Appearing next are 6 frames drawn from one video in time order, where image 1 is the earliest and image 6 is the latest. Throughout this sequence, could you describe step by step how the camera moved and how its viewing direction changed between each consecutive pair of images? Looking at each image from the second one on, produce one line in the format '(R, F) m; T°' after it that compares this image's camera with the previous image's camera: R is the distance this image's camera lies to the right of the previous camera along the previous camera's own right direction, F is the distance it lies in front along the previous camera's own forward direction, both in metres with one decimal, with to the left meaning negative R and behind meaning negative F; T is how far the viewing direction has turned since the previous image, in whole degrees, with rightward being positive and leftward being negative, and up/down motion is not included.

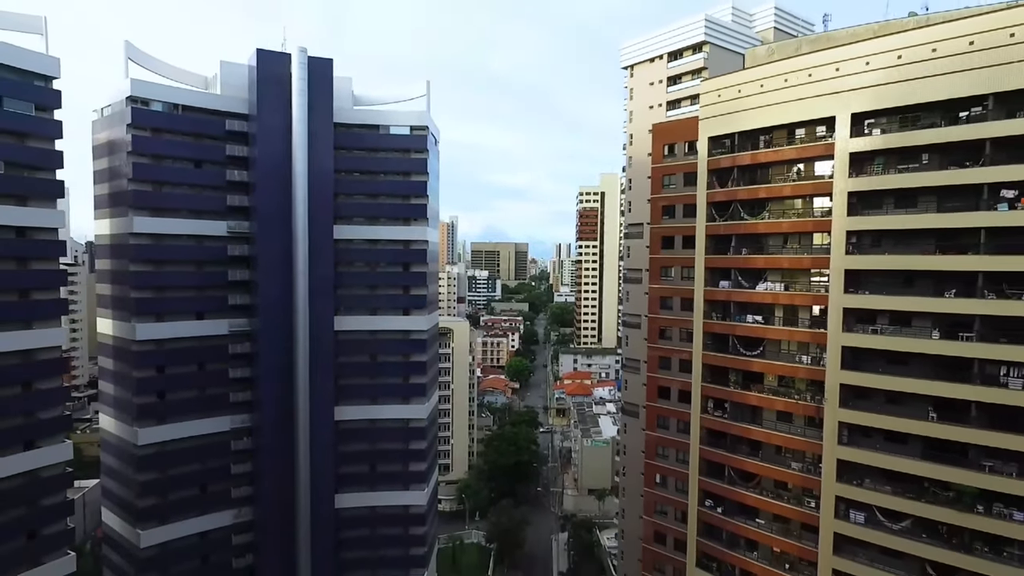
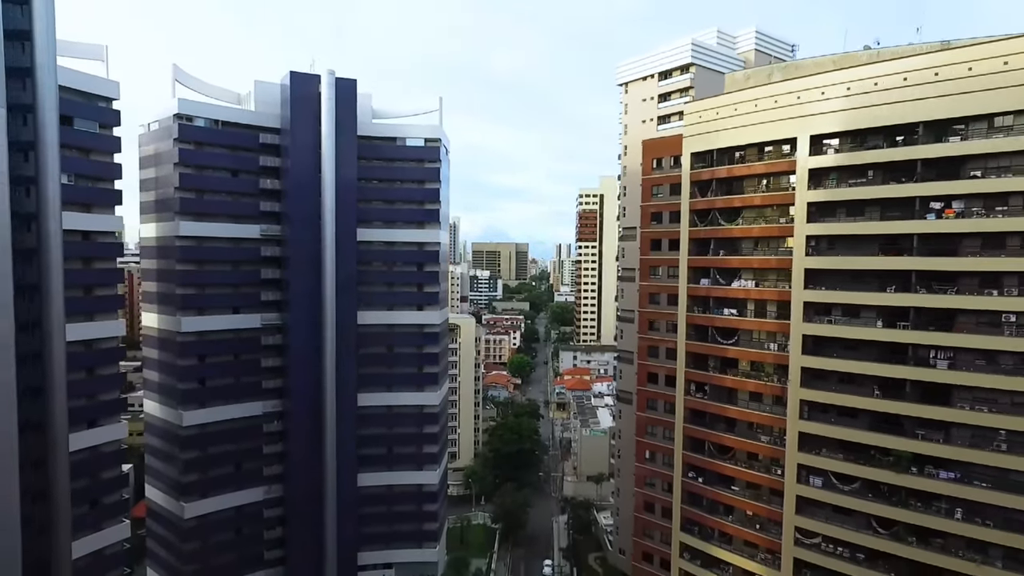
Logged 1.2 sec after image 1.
(-0.3, -3.8) m; 0°
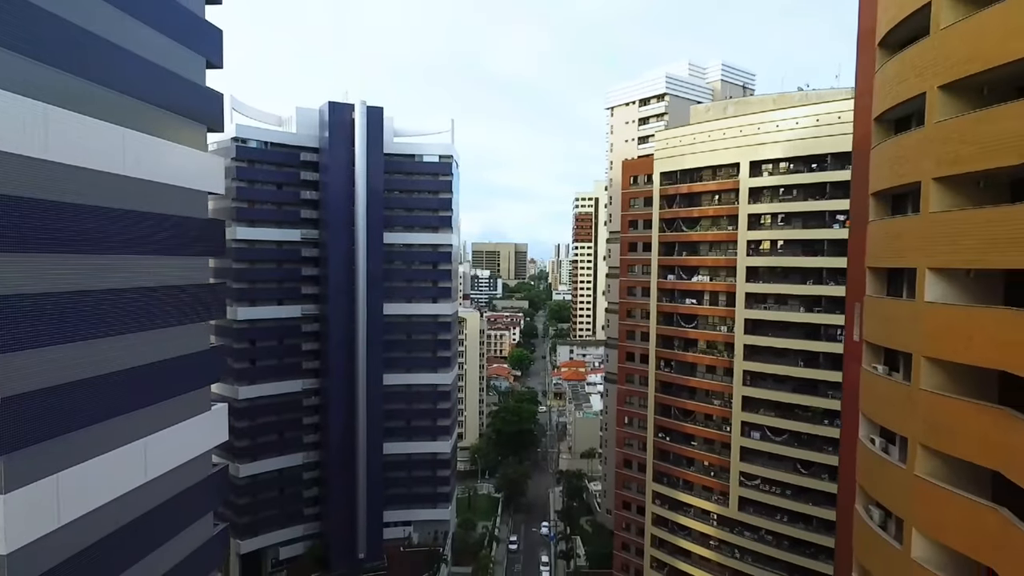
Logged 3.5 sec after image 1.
(-0.2, -7.0) m; 0°
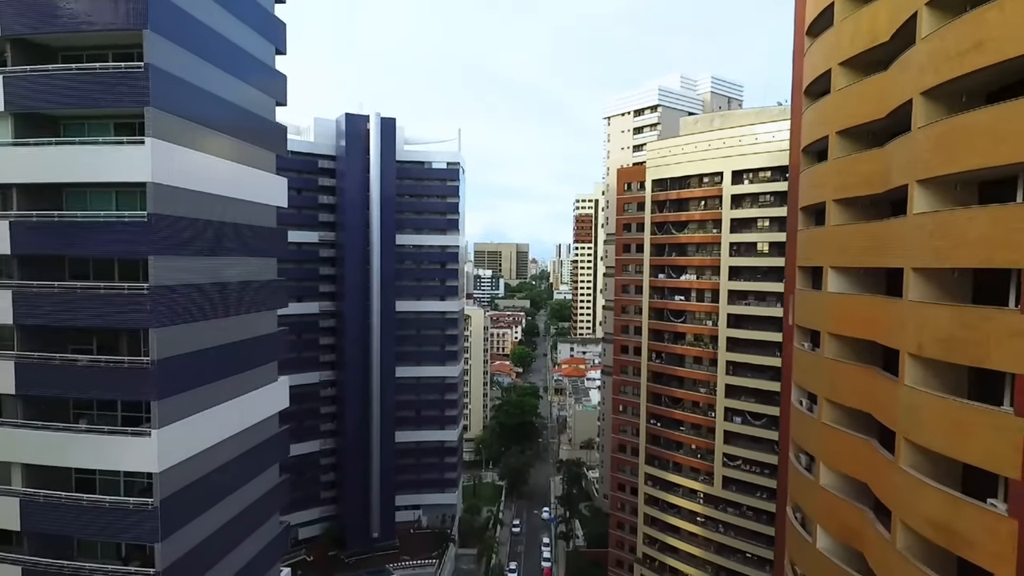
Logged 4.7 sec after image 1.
(-0.1, -3.4) m; 0°
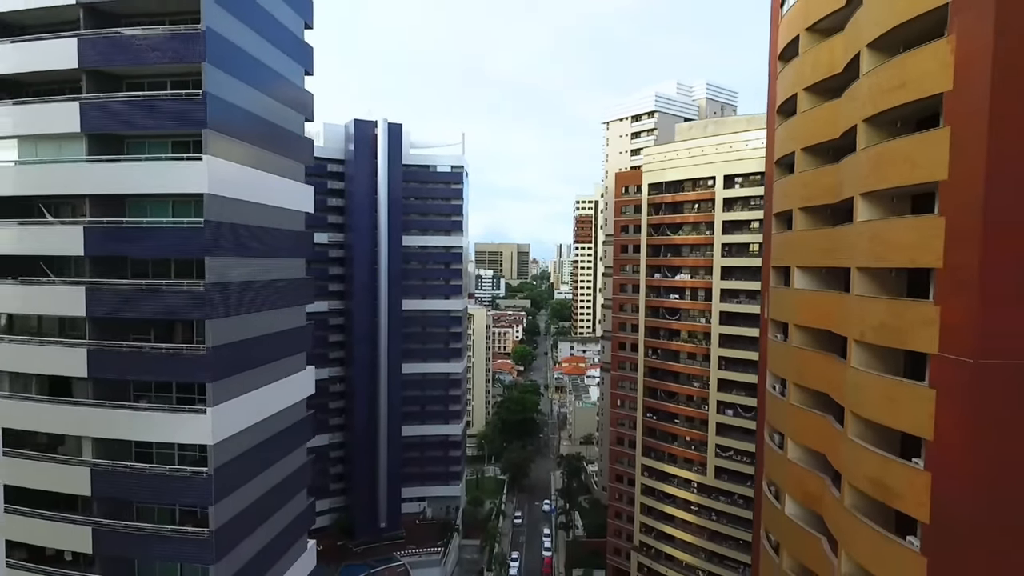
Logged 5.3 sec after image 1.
(-0.1, -1.9) m; 0°
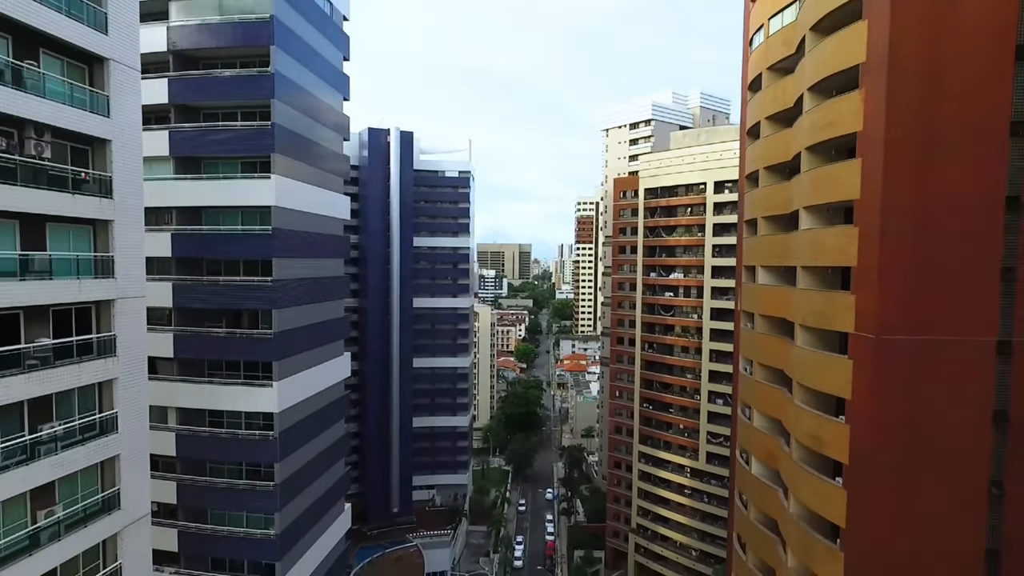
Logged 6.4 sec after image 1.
(-0.3, -3.0) m; 0°
